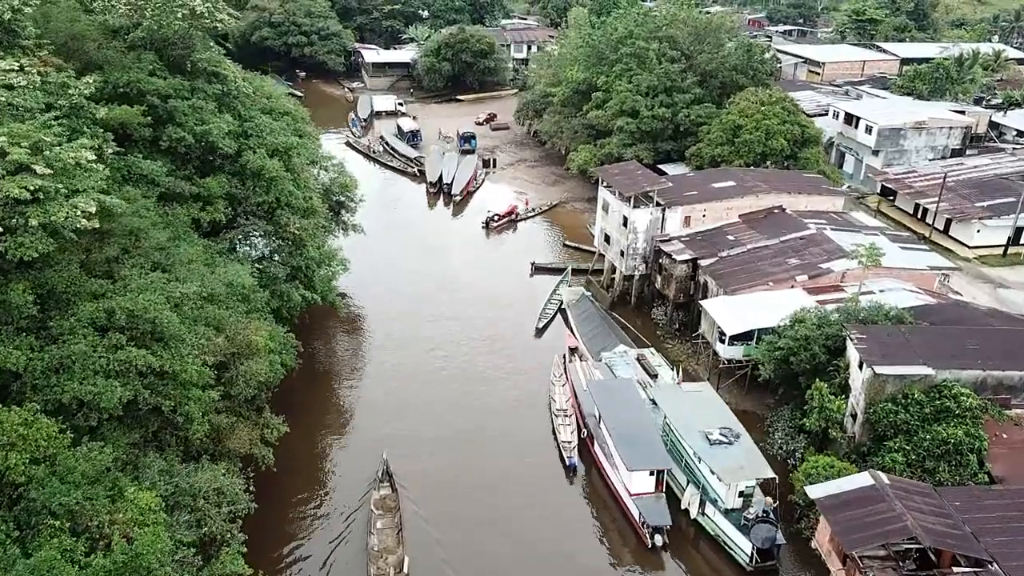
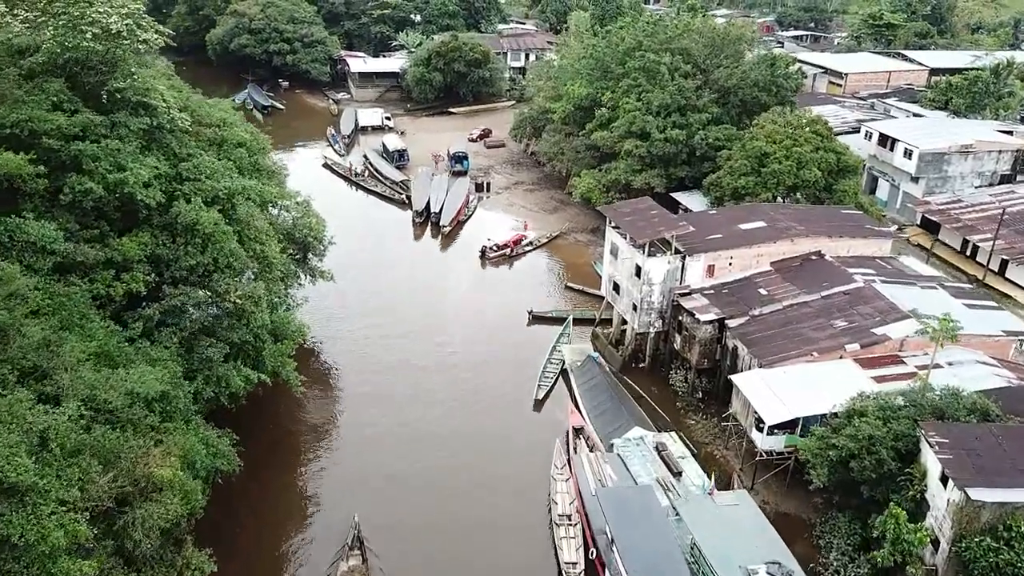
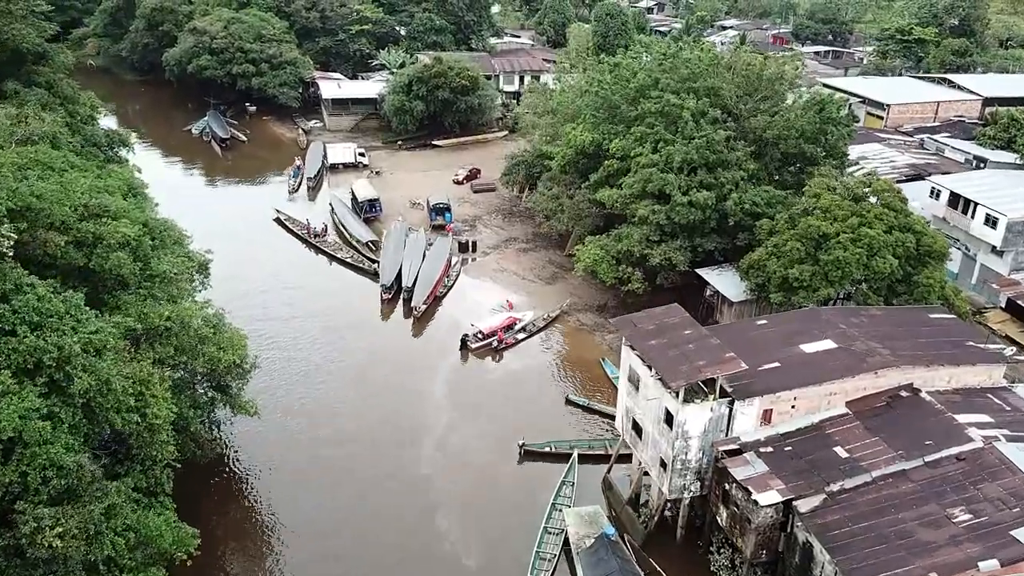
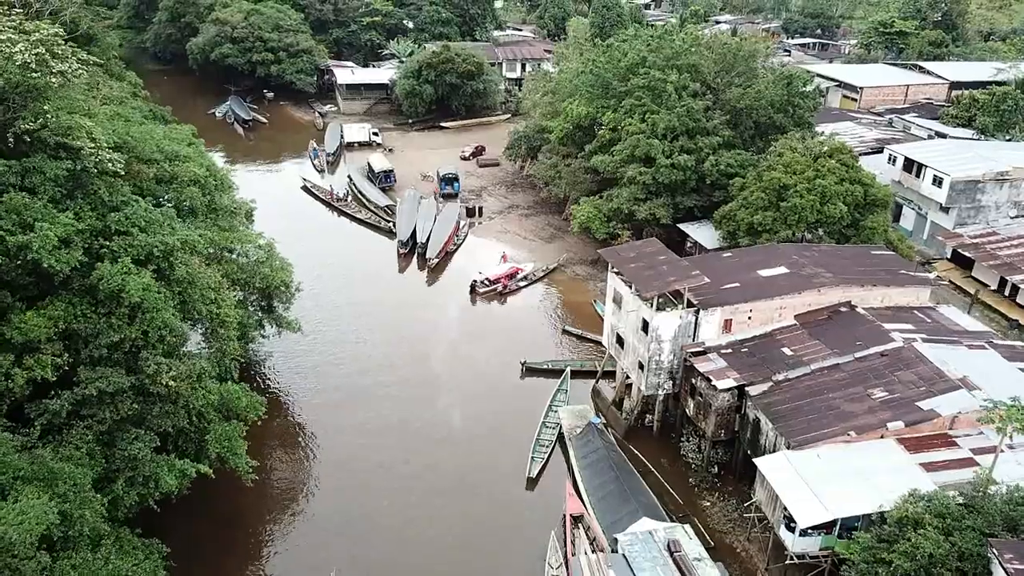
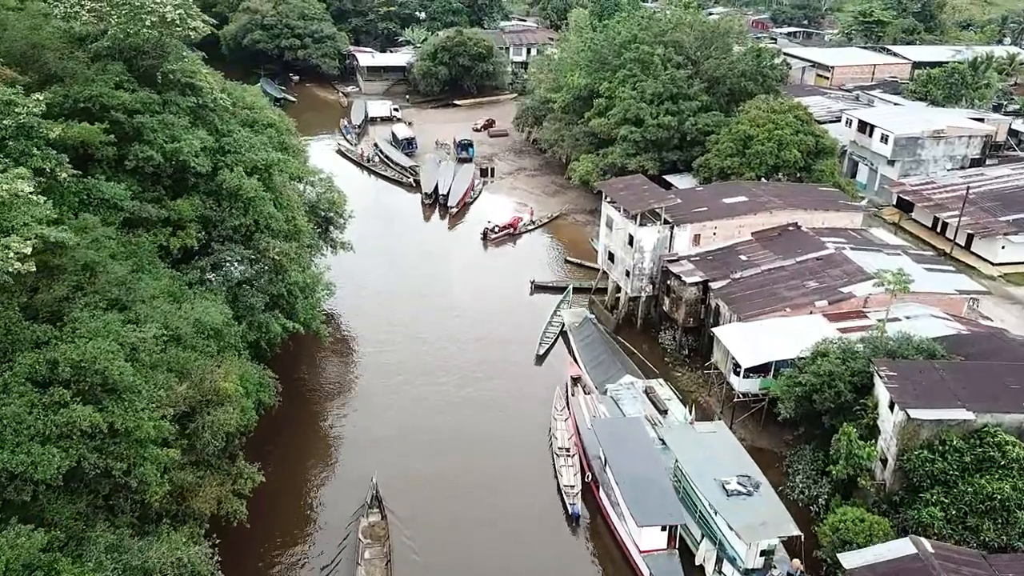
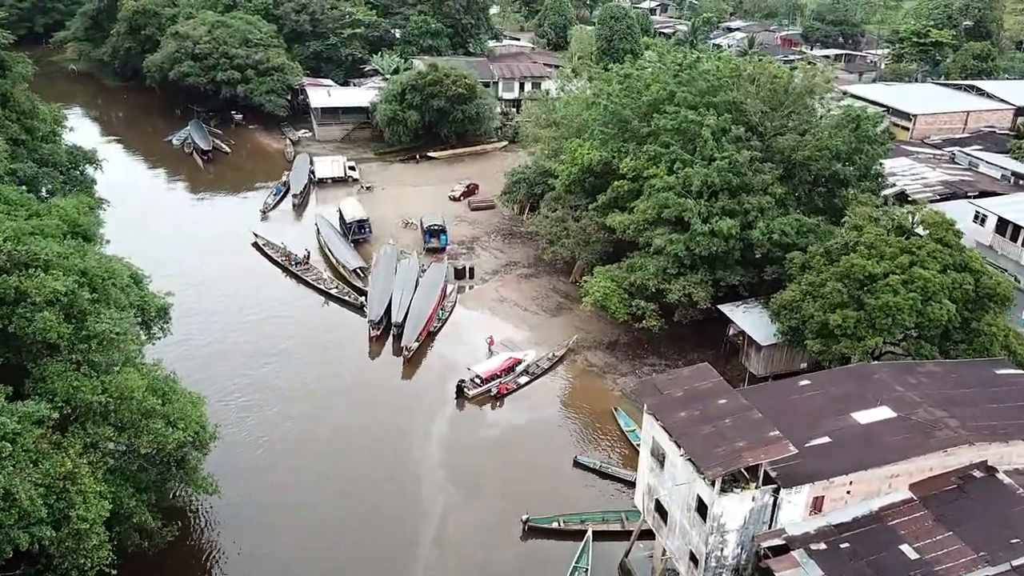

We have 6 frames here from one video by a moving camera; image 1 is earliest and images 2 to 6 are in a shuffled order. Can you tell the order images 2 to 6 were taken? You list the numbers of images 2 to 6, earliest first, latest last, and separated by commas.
5, 2, 4, 3, 6
